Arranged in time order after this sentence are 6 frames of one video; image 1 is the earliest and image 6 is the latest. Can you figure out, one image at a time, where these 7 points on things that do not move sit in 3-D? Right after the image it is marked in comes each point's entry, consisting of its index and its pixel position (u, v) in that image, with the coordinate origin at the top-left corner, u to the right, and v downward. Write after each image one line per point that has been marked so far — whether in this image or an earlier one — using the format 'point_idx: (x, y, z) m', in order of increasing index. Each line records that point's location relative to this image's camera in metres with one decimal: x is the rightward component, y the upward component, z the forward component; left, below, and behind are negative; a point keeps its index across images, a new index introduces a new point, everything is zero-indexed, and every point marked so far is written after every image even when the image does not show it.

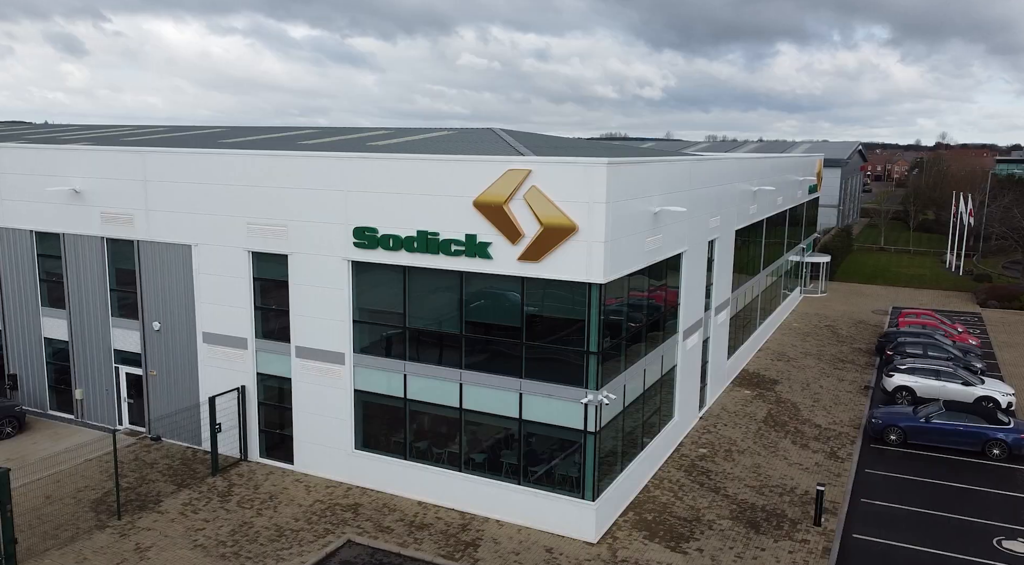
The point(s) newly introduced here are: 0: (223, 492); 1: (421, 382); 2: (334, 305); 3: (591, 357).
0: (-6.8, -4.9, +19.7) m
1: (-2.2, -2.3, +19.4) m
2: (-4.2, -0.5, +19.8) m
3: (+1.6, -1.6, +17.5) m
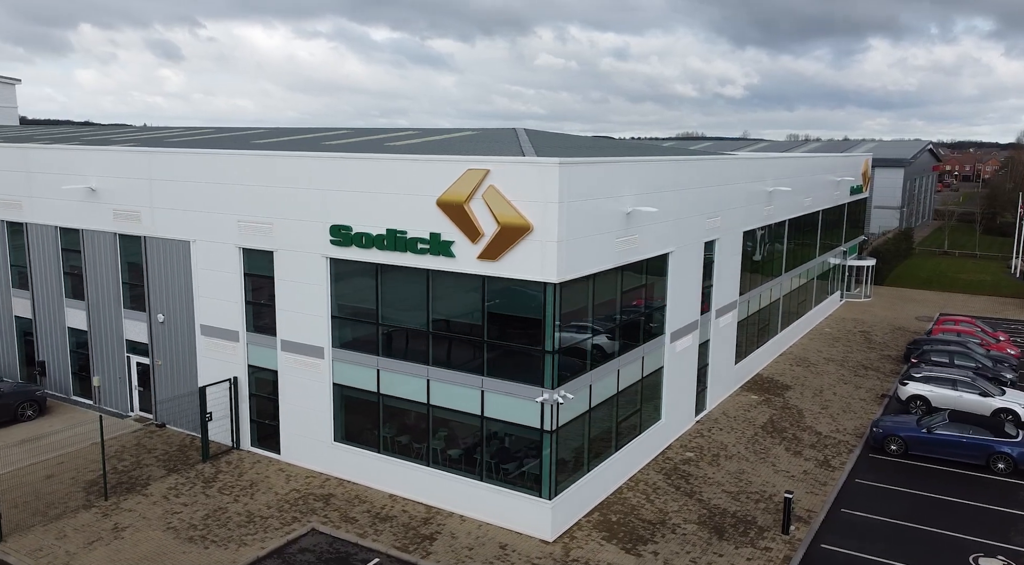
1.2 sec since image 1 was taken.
0: (-7.5, -4.8, +20.6) m
1: (-2.9, -2.3, +19.8) m
2: (-4.8, -0.4, +20.4) m
3: (+0.7, -1.6, +17.6) m
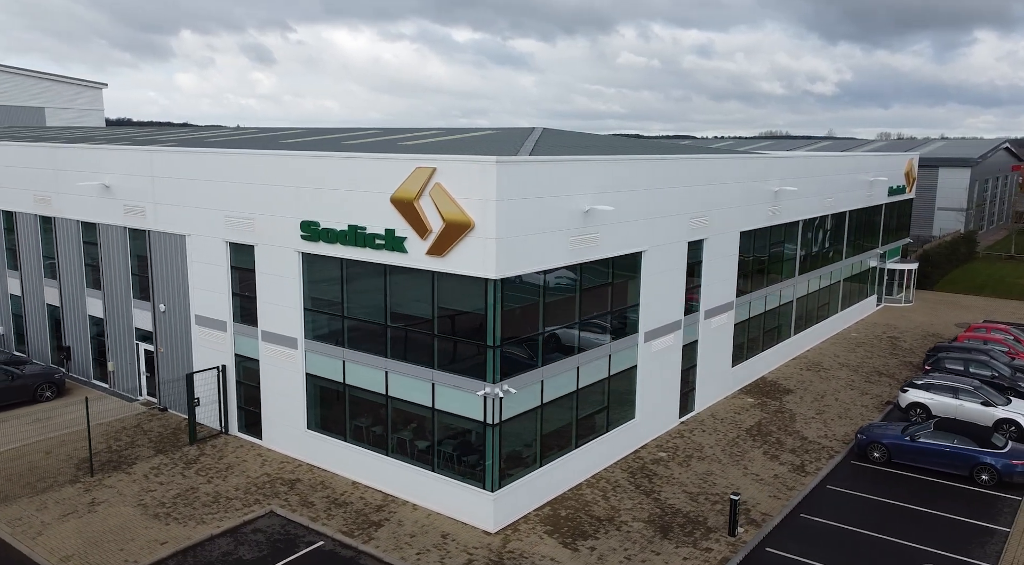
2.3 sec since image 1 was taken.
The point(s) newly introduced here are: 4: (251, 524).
0: (-8.4, -4.6, +21.7) m
1: (-3.8, -2.1, +20.5) m
2: (-5.7, -0.3, +21.3) m
3: (-0.5, -1.5, +17.9) m
4: (-5.8, -5.3, +18.5) m
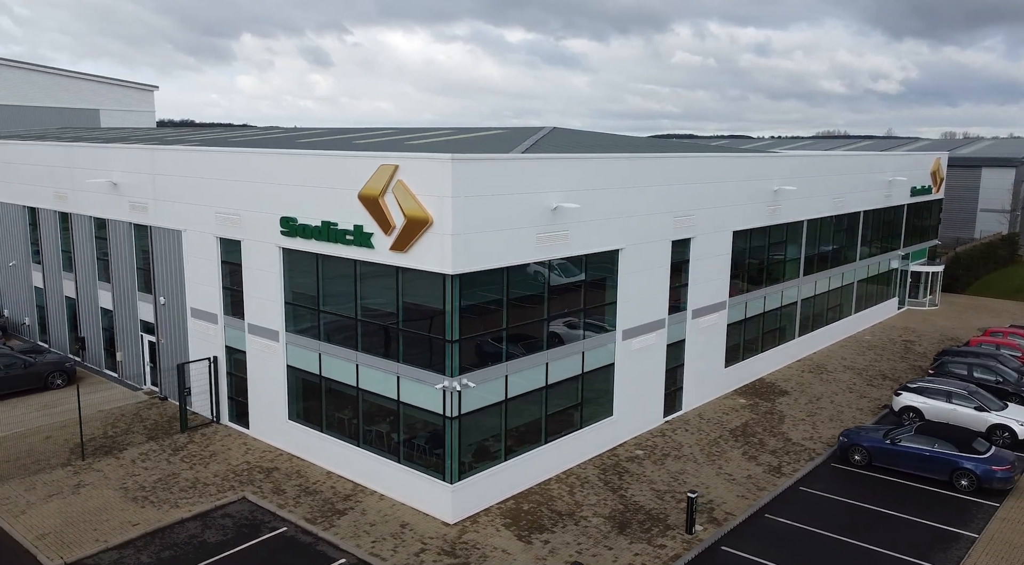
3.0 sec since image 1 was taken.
0: (-9.0, -4.4, +22.6) m
1: (-4.6, -2.0, +21.0) m
2: (-6.3, -0.1, +22.0) m
3: (-1.3, -1.4, +18.2) m
4: (-6.7, -5.2, +19.2) m
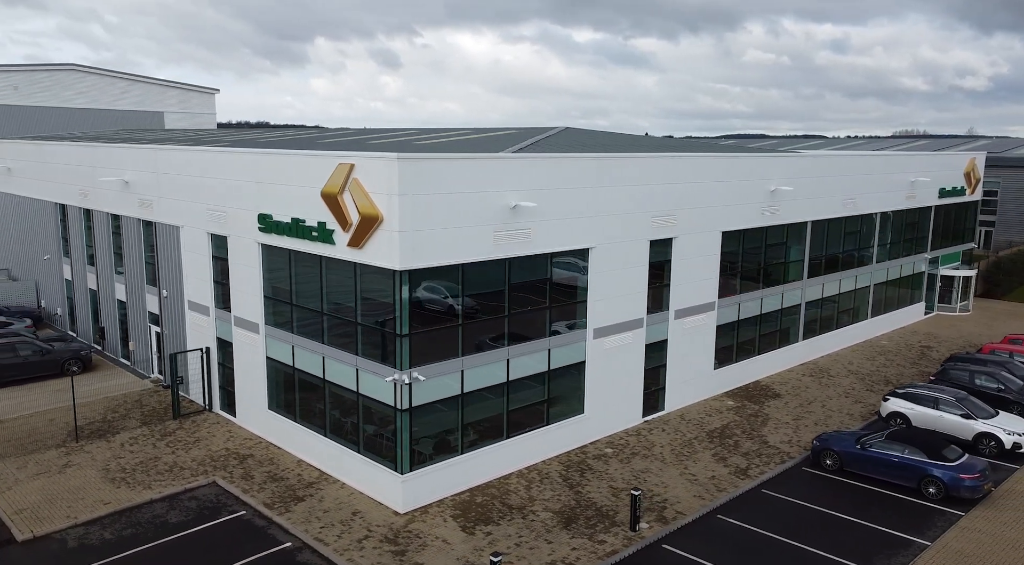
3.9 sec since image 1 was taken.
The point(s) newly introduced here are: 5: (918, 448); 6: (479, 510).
0: (-9.8, -4.2, +23.7) m
1: (-5.4, -1.9, +21.8) m
2: (-7.1, 0.0, +22.9) m
3: (-2.5, -1.3, +18.7) m
4: (-7.7, -5.0, +20.1) m
5: (+9.7, -4.0, +19.9) m
6: (-0.7, -5.2, +19.0) m
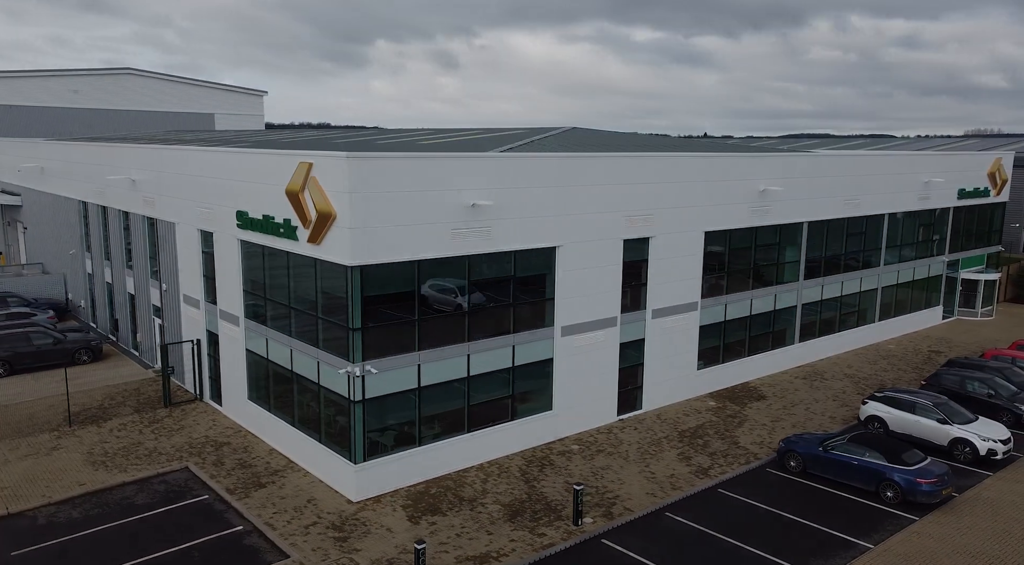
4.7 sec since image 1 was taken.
0: (-10.6, -4.1, +24.8) m
1: (-6.3, -1.7, +22.5) m
2: (-7.9, +0.2, +23.7) m
3: (-3.6, -1.2, +19.3) m
4: (-8.8, -4.9, +21.0) m
5: (+8.6, -4.0, +19.6) m
6: (-1.9, -5.1, +19.4) m
